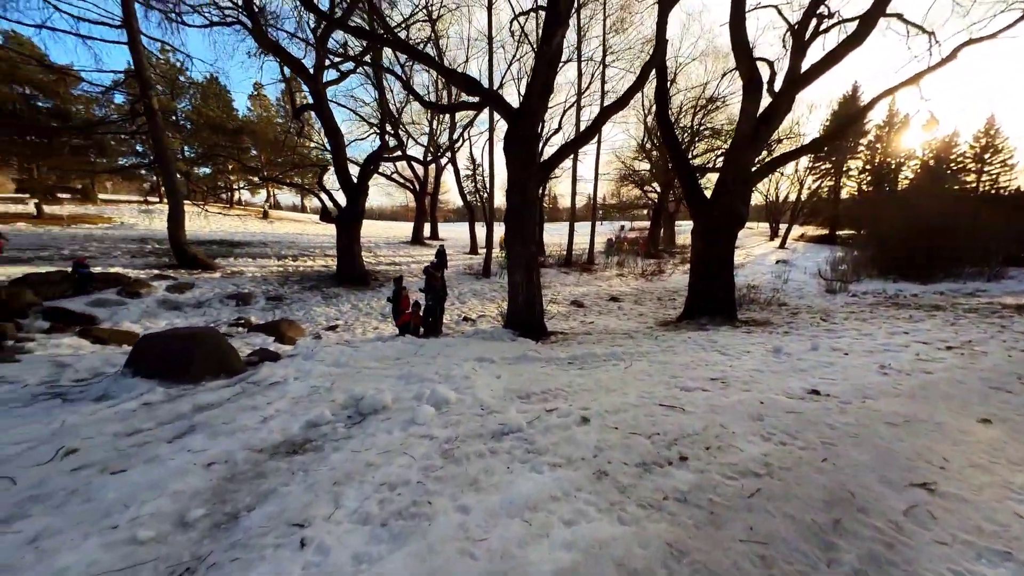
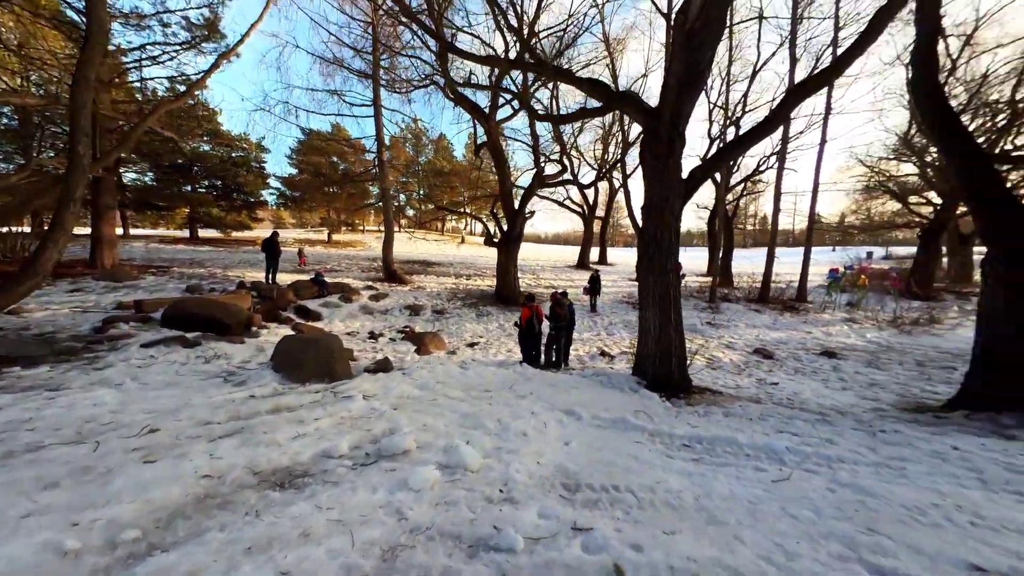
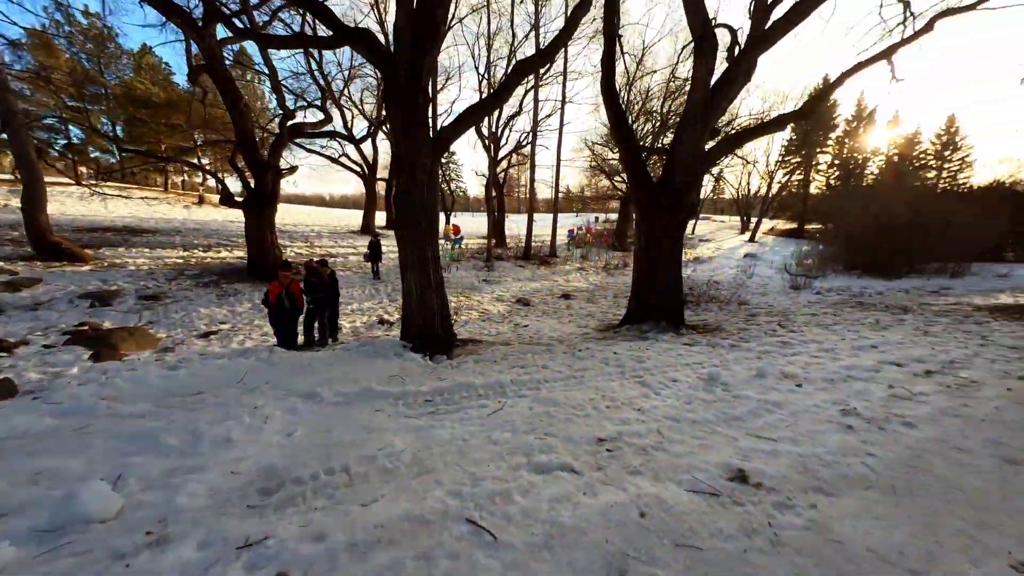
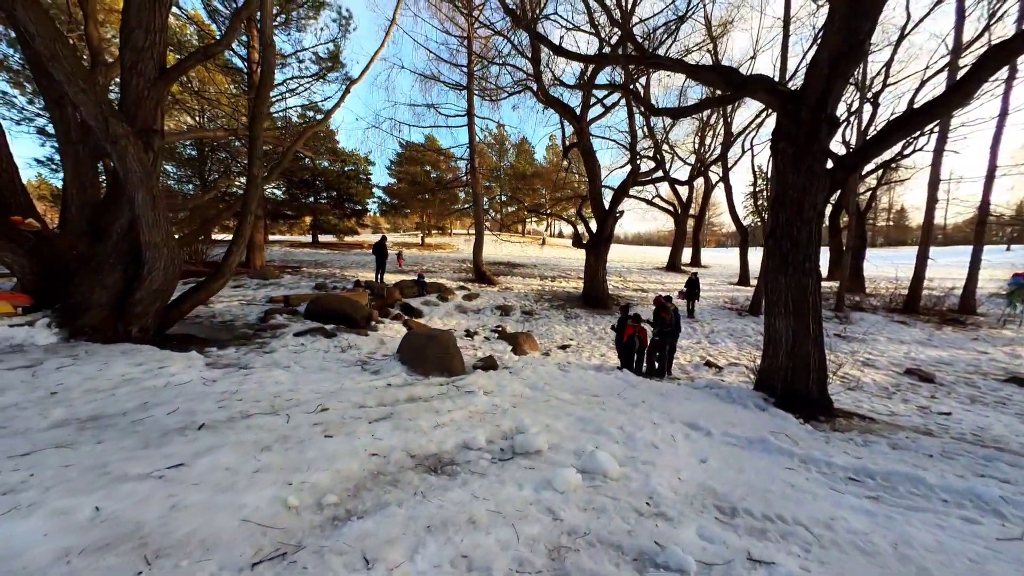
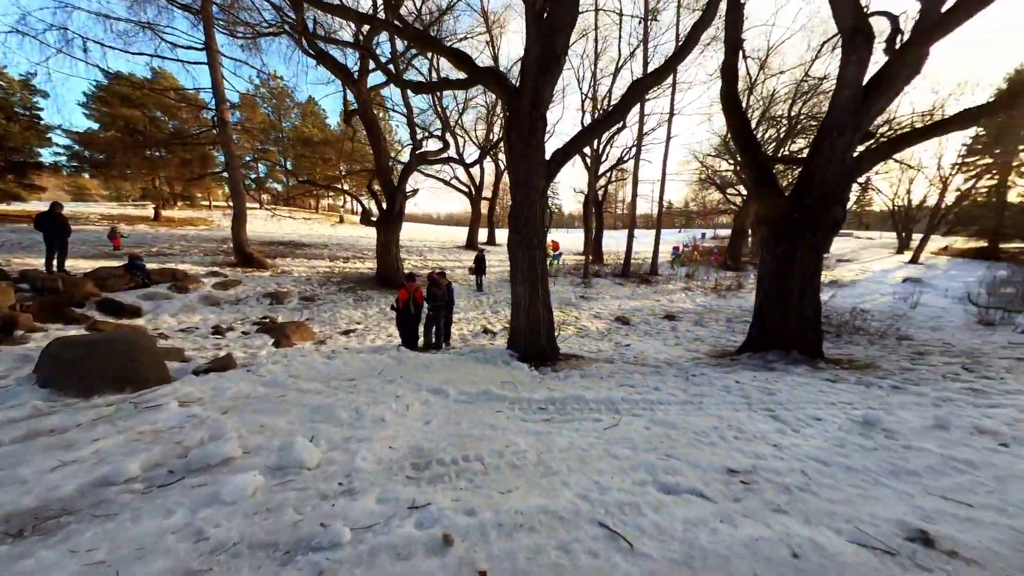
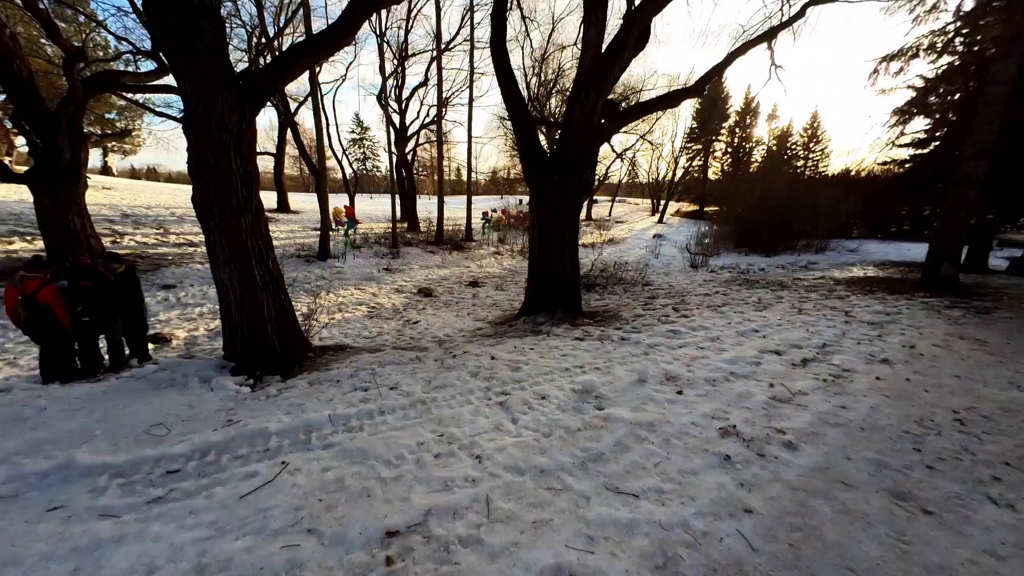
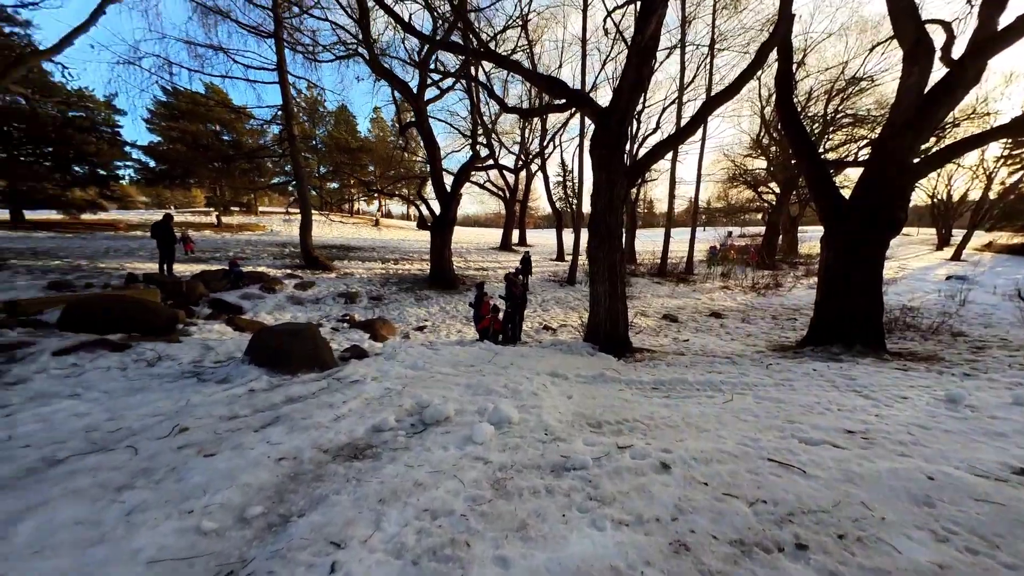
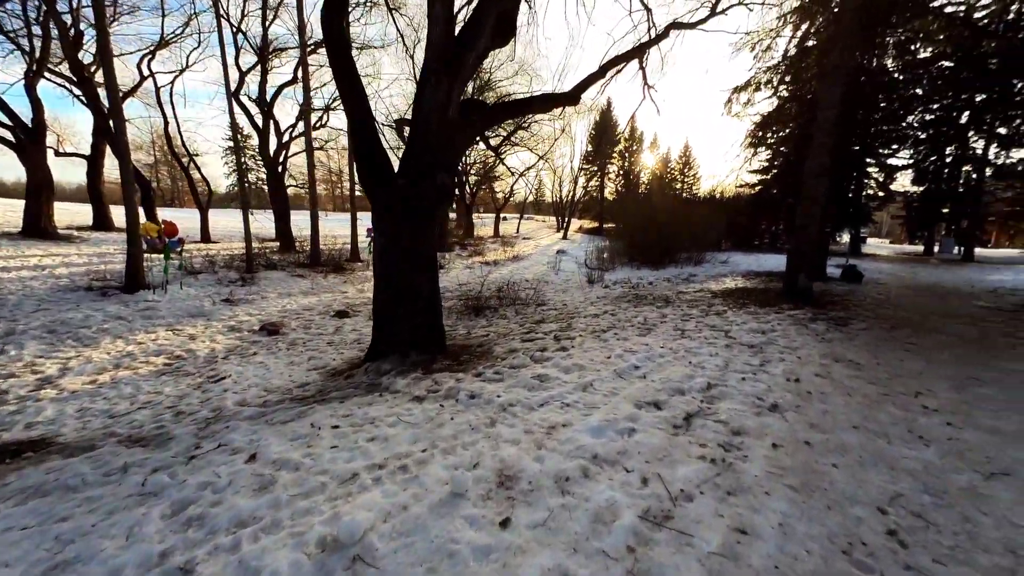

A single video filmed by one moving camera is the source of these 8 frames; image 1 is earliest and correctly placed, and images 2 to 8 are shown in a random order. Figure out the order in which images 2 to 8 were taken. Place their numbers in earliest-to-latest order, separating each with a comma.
7, 4, 2, 5, 3, 6, 8
